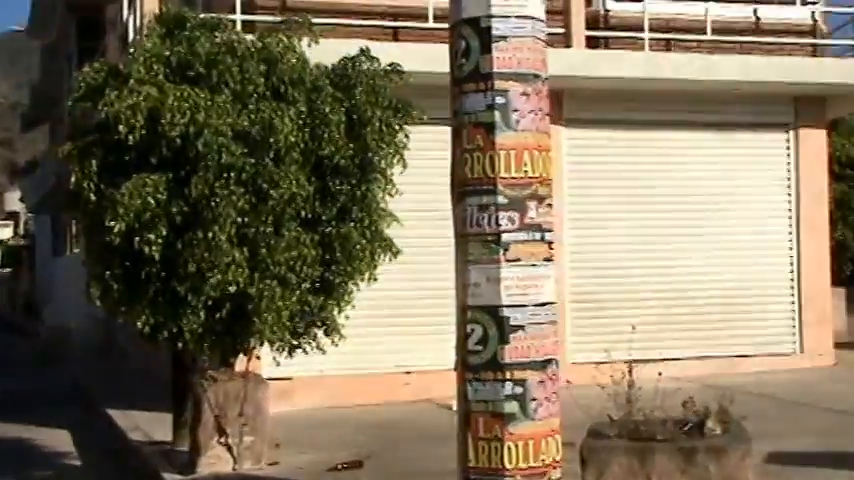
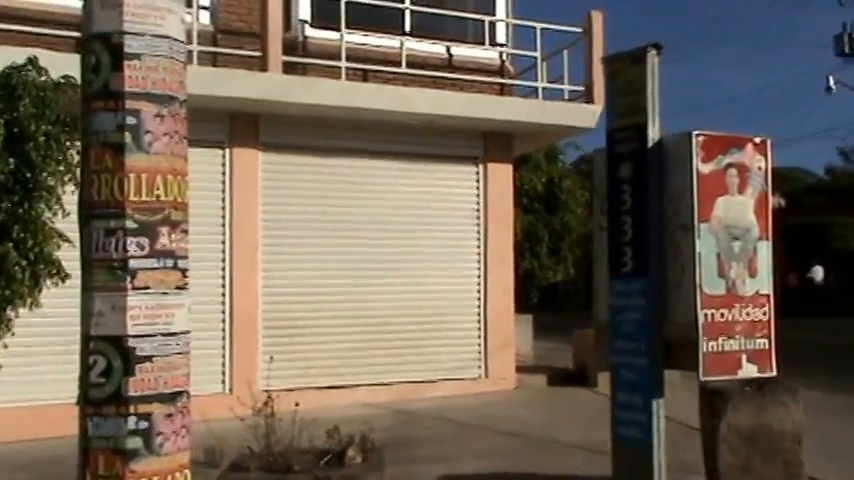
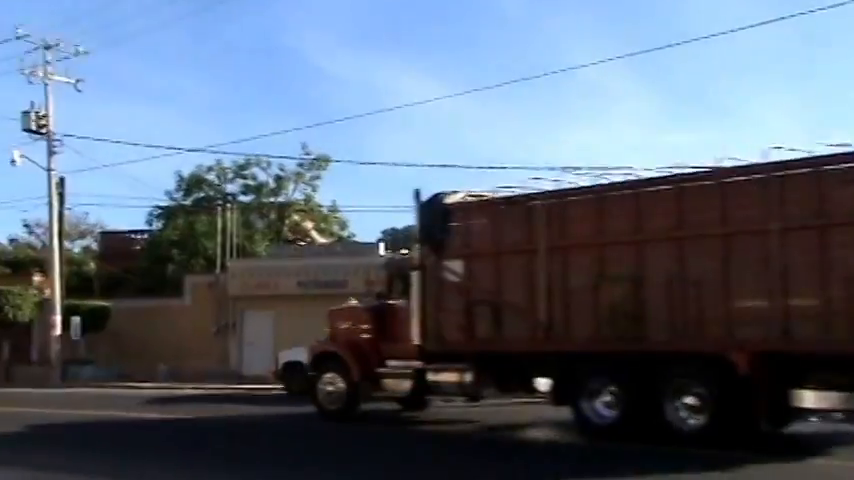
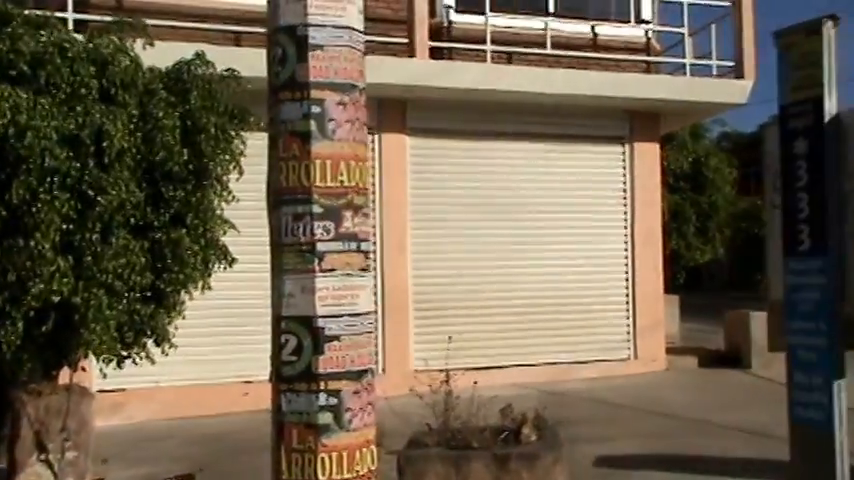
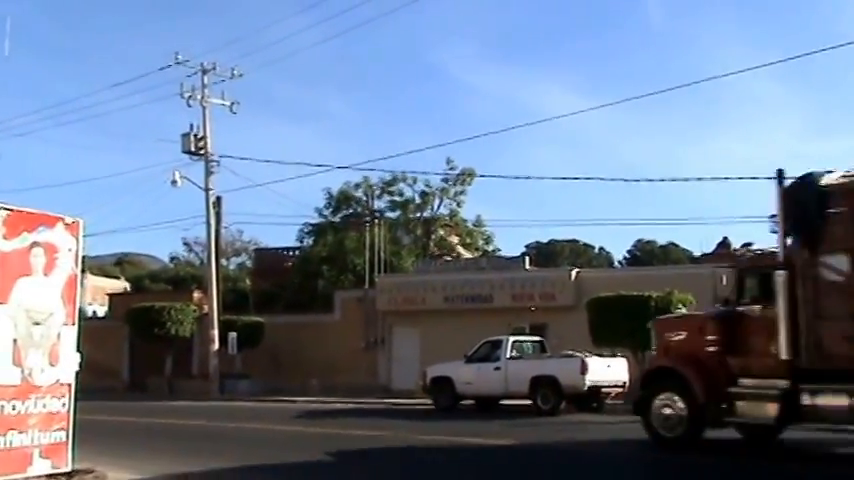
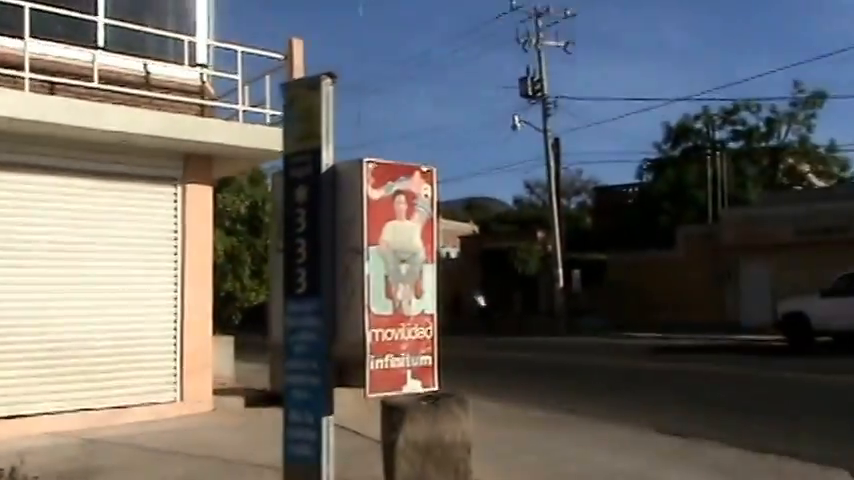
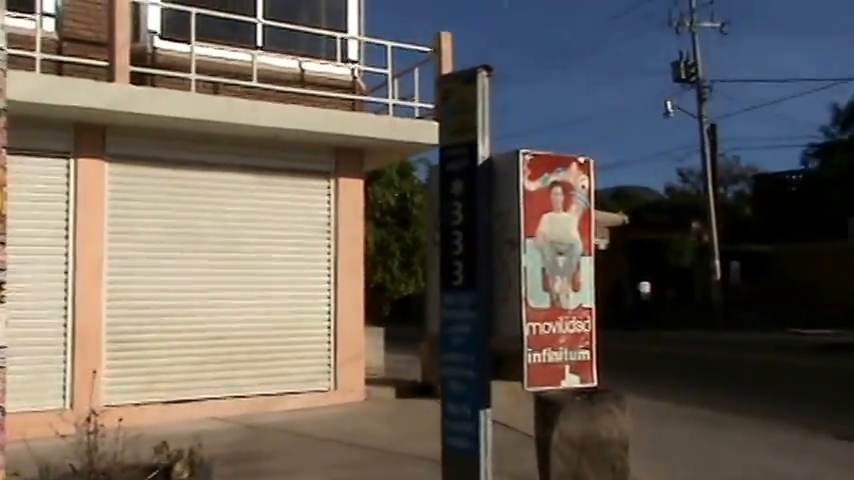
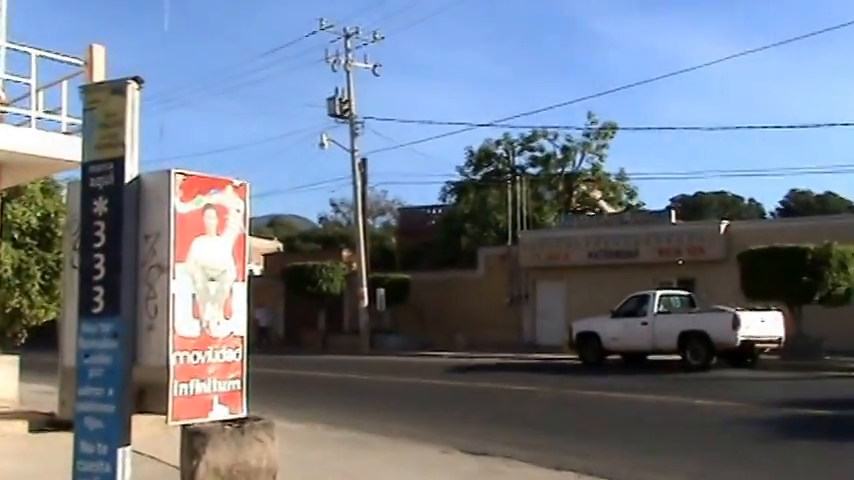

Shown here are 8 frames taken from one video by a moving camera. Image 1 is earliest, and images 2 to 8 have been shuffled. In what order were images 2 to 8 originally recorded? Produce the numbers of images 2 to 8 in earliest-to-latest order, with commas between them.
4, 2, 7, 6, 8, 5, 3
